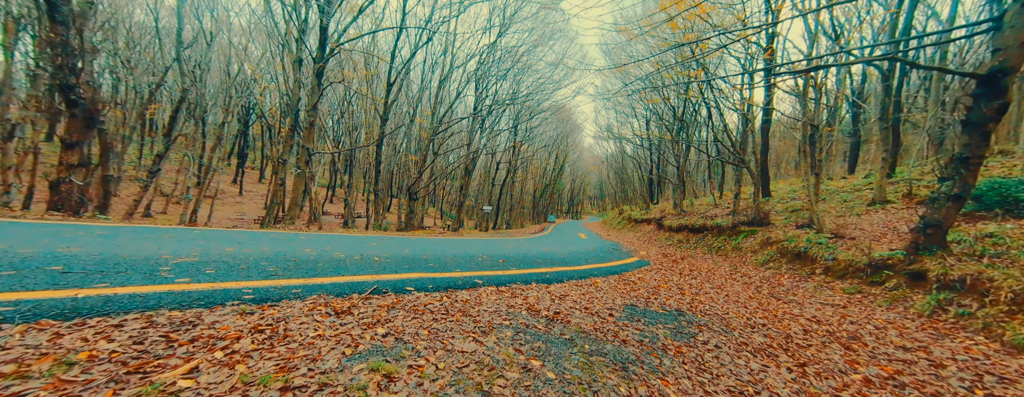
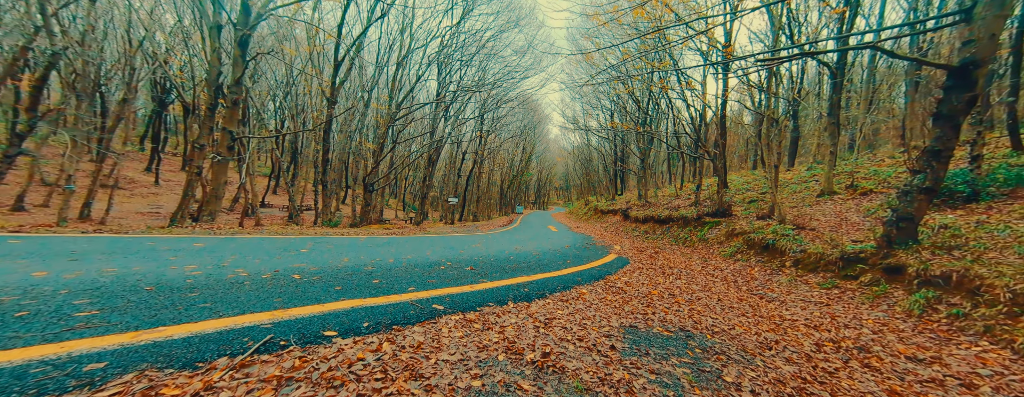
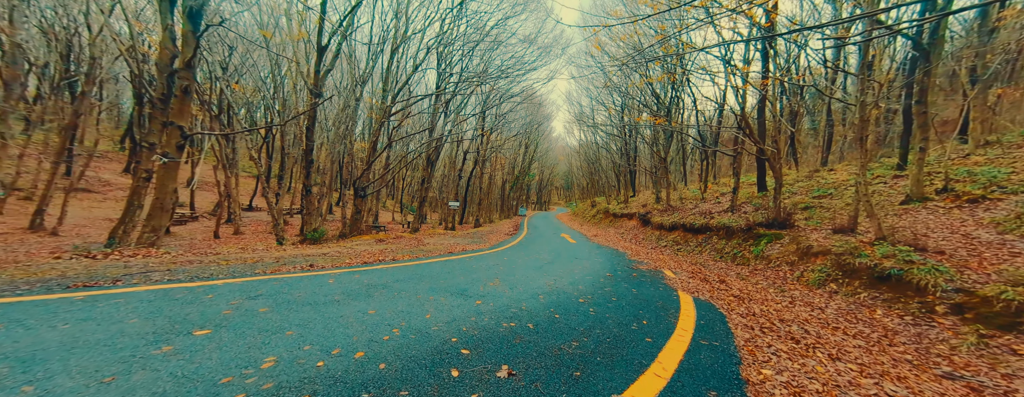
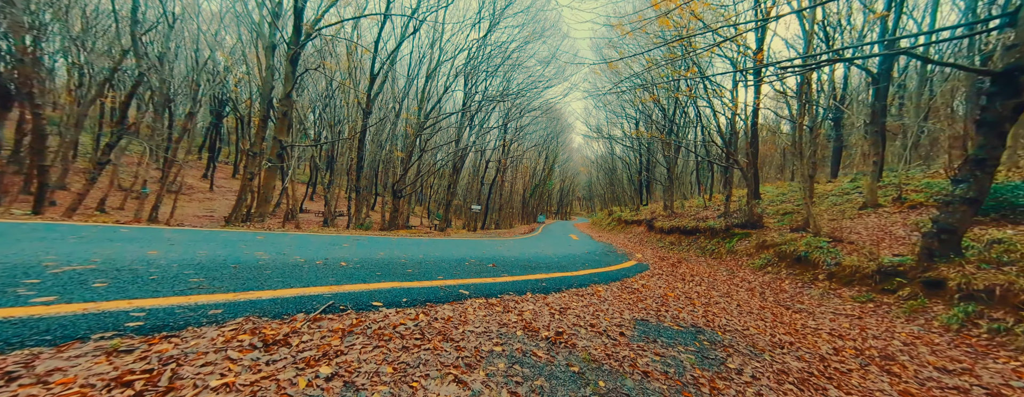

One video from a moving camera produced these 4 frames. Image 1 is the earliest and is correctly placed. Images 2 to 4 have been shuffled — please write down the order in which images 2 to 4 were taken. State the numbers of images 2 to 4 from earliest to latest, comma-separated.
4, 2, 3
